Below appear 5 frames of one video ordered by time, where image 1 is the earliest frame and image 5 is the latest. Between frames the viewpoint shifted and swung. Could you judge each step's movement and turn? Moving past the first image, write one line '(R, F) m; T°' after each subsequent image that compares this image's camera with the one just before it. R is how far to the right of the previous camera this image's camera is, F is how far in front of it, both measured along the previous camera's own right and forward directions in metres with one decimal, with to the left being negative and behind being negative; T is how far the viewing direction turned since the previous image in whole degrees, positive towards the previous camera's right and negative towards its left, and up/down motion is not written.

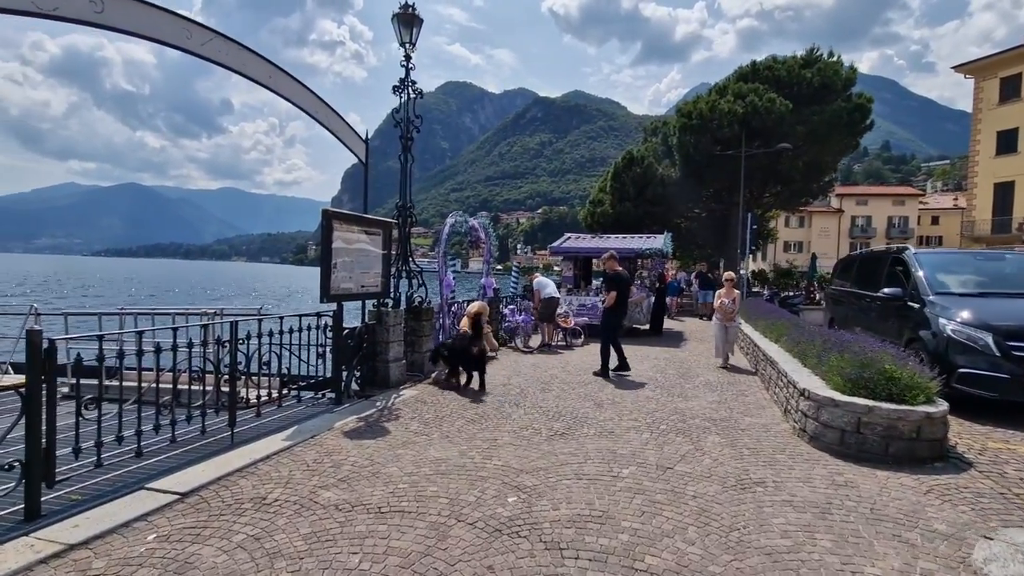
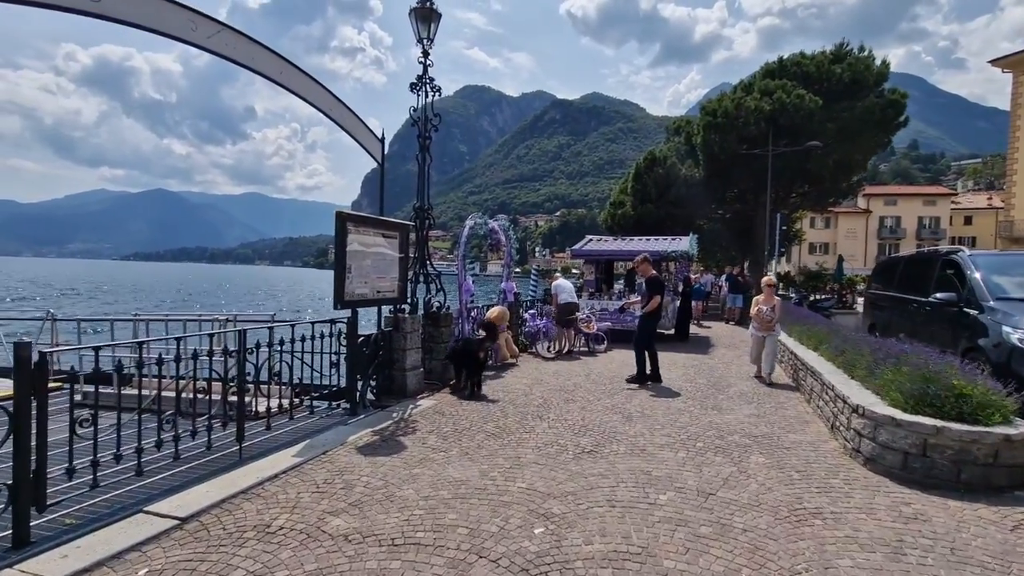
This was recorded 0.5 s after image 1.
(-0.1, +0.4) m; -2°
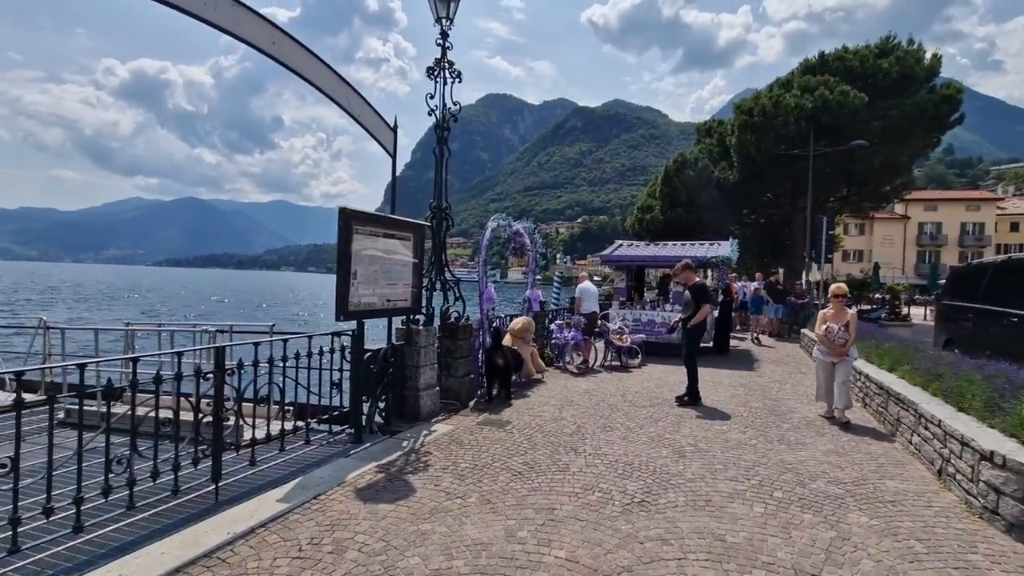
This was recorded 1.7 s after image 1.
(-0.1, +1.0) m; -2°
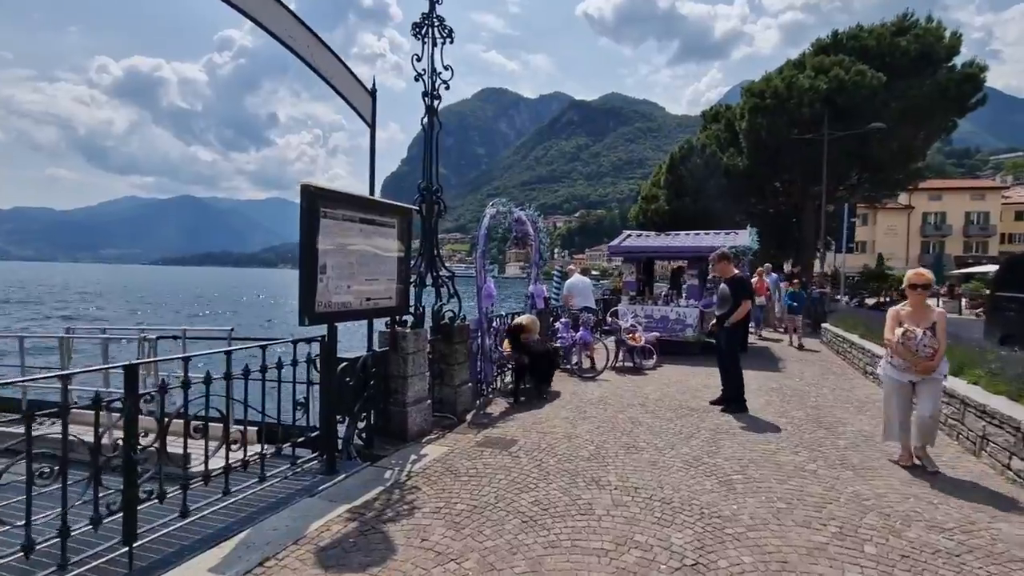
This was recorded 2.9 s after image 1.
(-0.1, +1.2) m; 0°
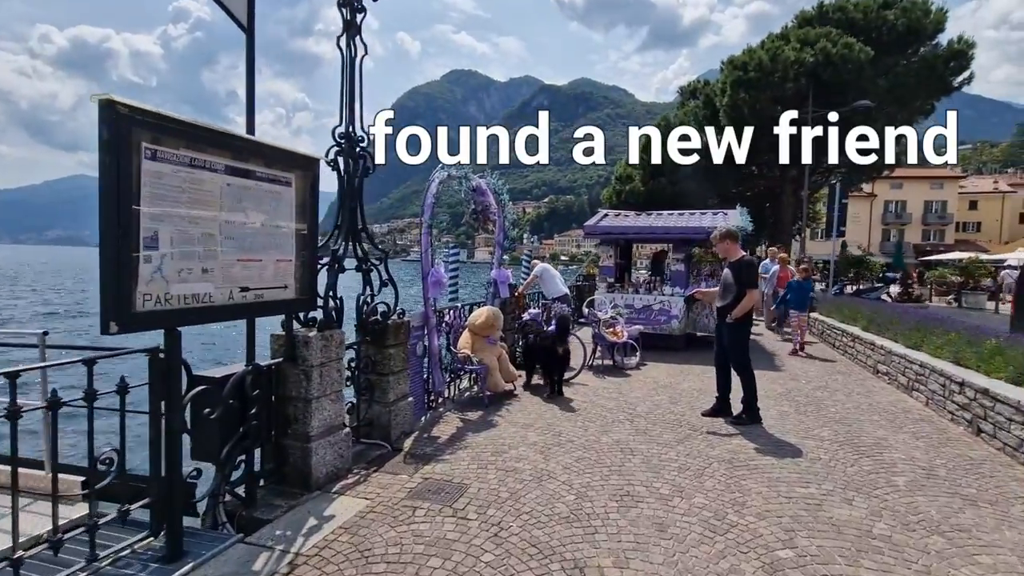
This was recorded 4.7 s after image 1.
(+0.2, +1.8) m; +3°
